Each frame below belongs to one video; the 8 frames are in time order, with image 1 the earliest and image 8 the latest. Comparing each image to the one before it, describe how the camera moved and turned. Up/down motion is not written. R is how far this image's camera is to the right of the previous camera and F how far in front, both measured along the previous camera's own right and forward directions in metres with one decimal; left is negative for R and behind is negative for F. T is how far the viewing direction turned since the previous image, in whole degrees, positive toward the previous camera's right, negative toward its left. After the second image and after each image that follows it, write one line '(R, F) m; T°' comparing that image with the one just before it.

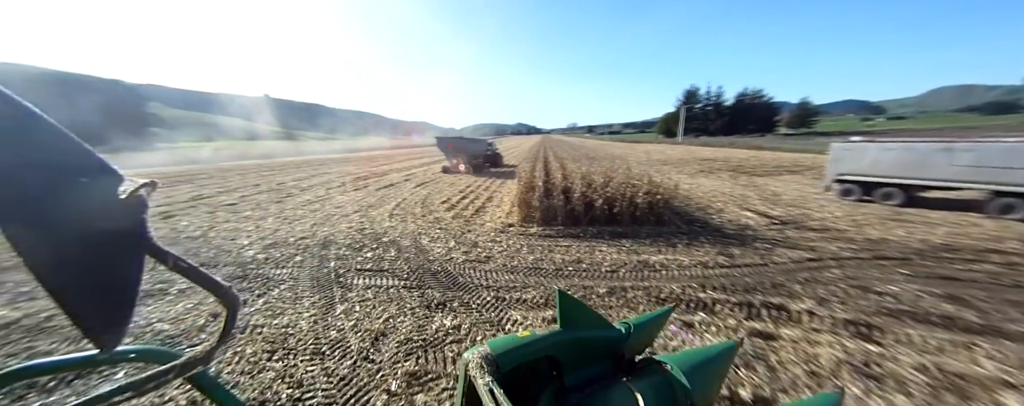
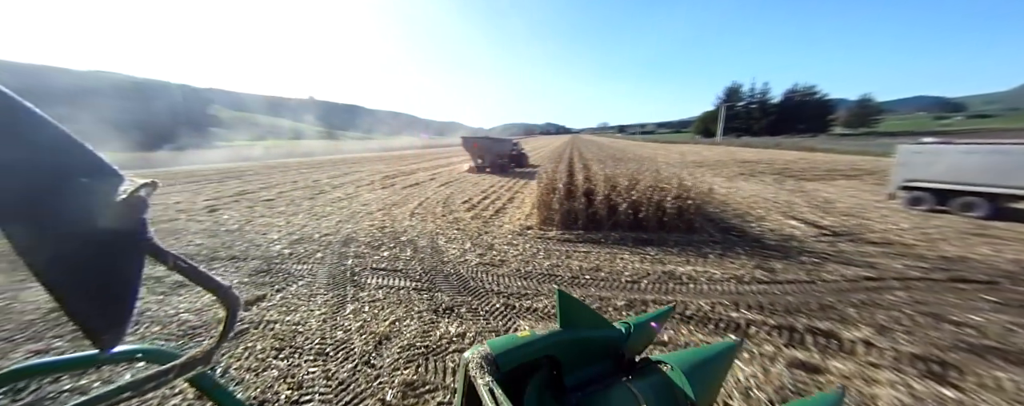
(+0.2, +0.2) m; -5°
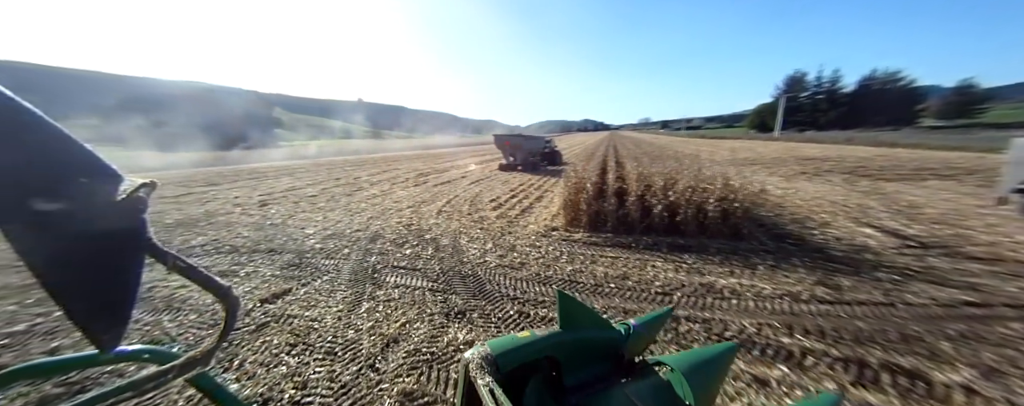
(+0.2, +0.3) m; -7°
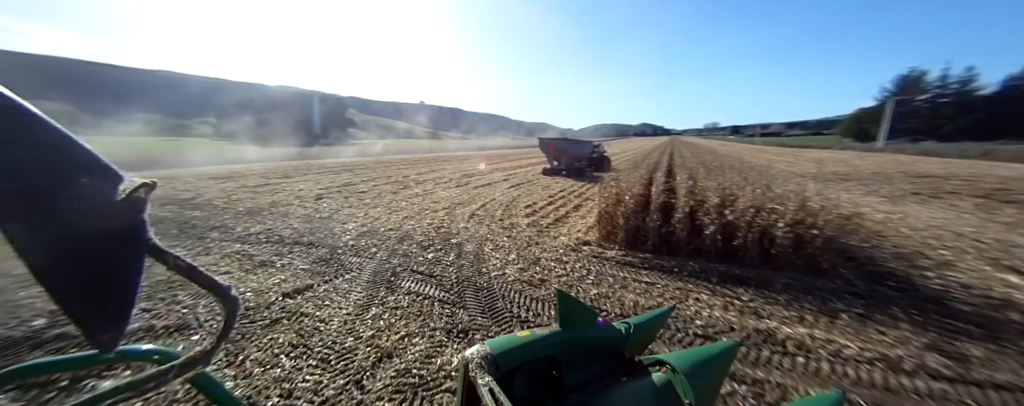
(+0.4, +0.4) m; -9°
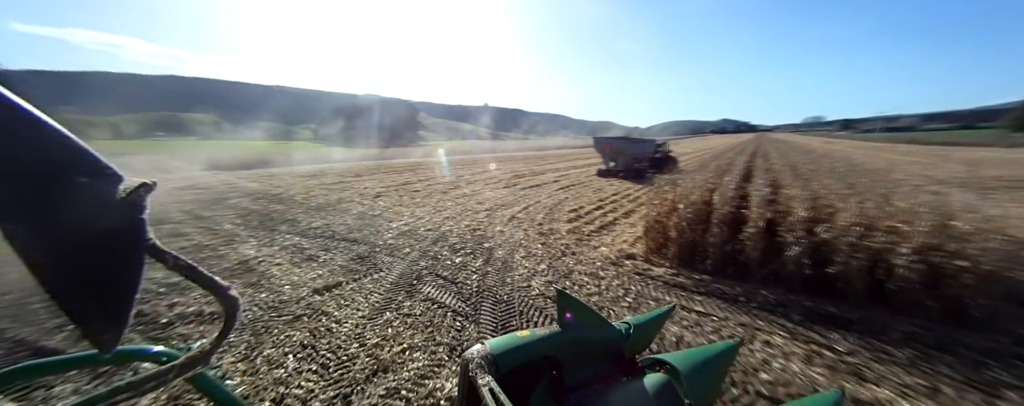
(+0.5, +0.5) m; -11°
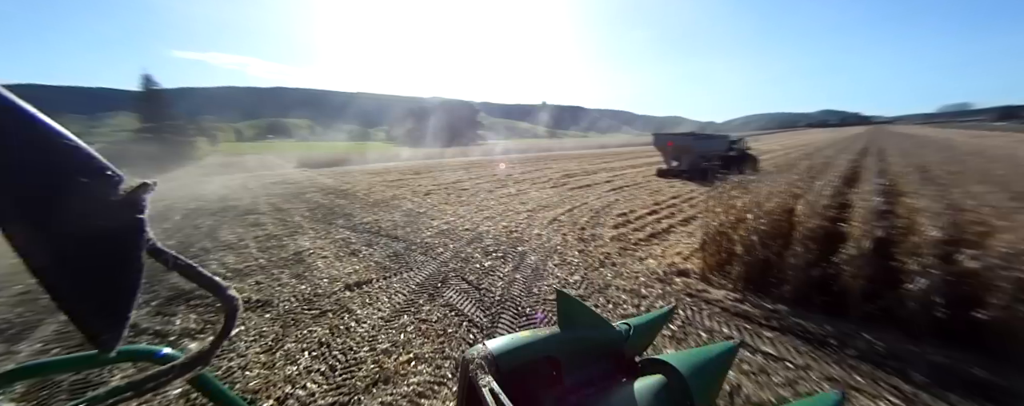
(+0.4, +0.4) m; -11°
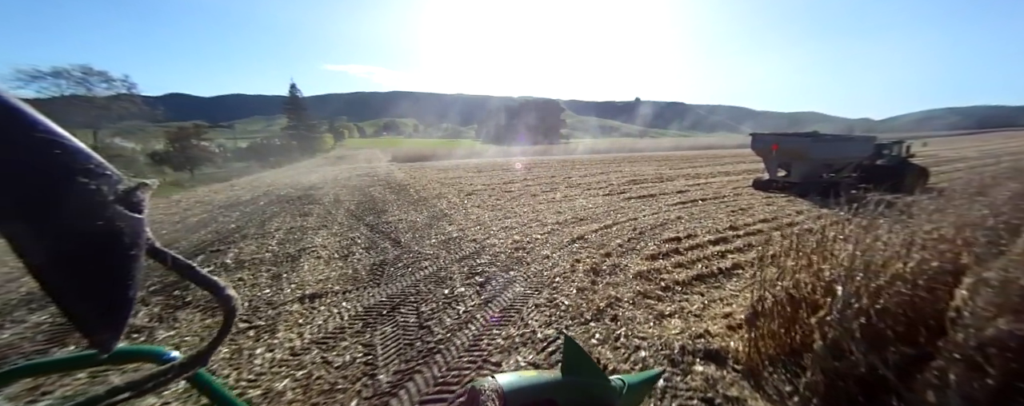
(+1.4, +1.3) m; -15°
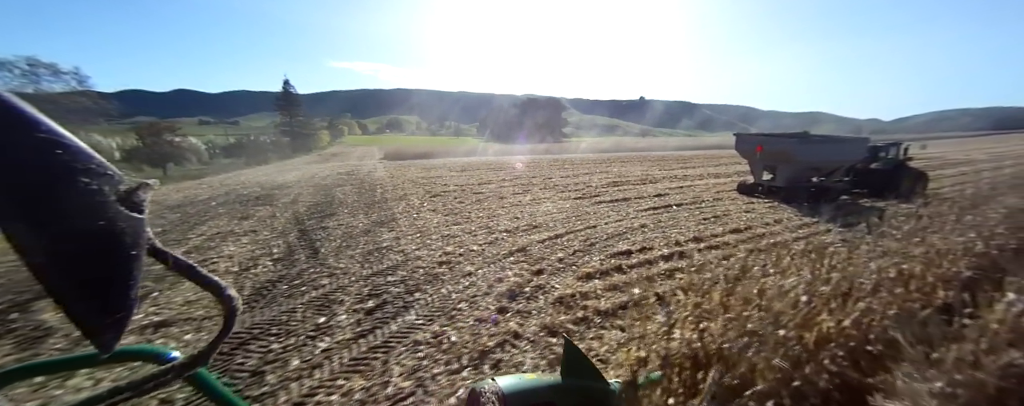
(+1.4, +0.7) m; -1°
